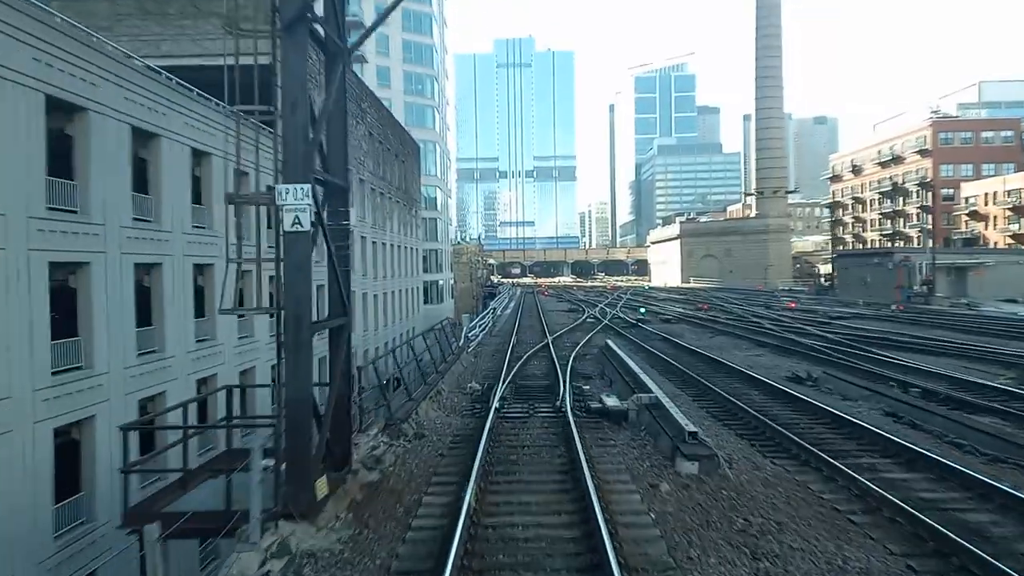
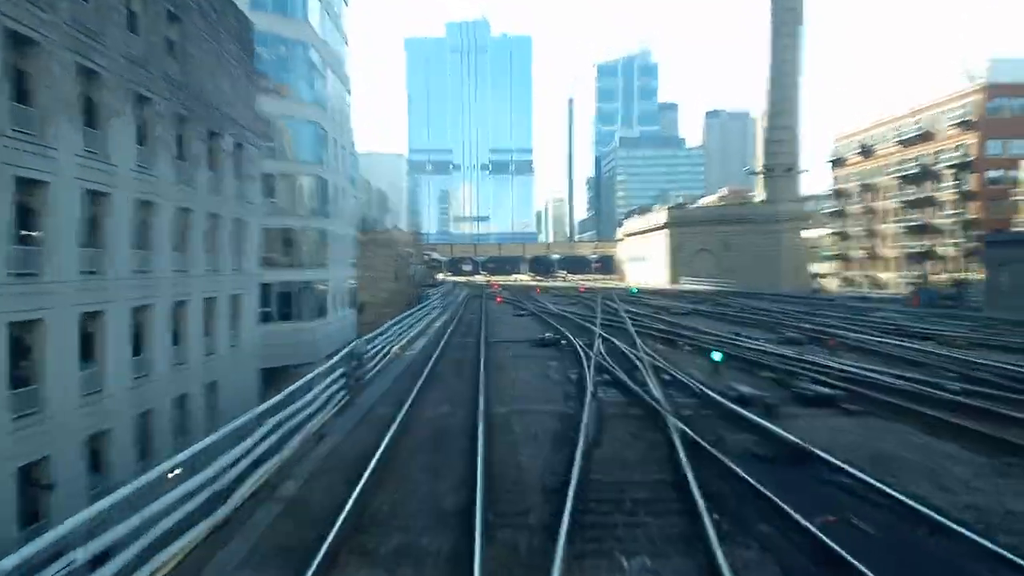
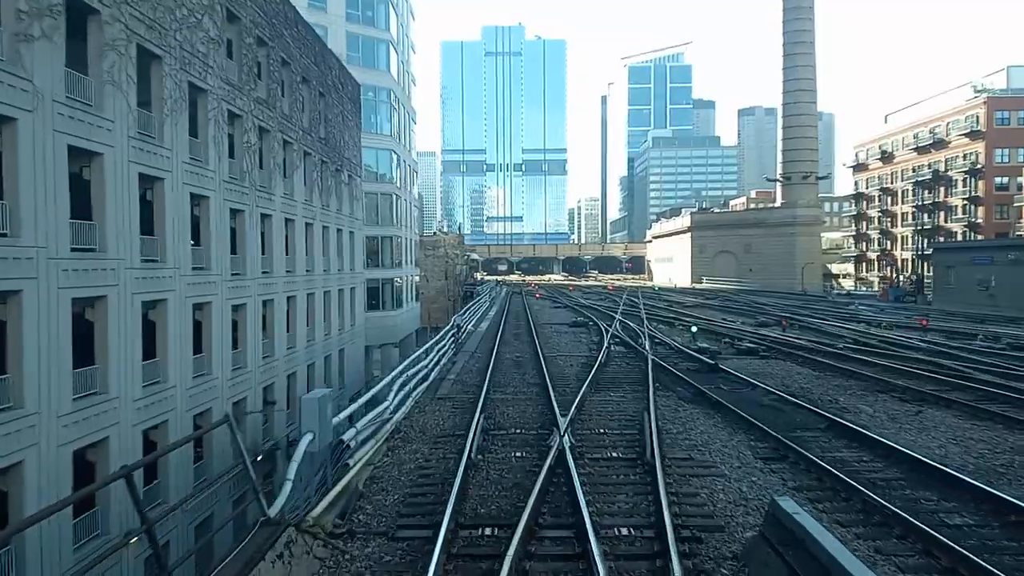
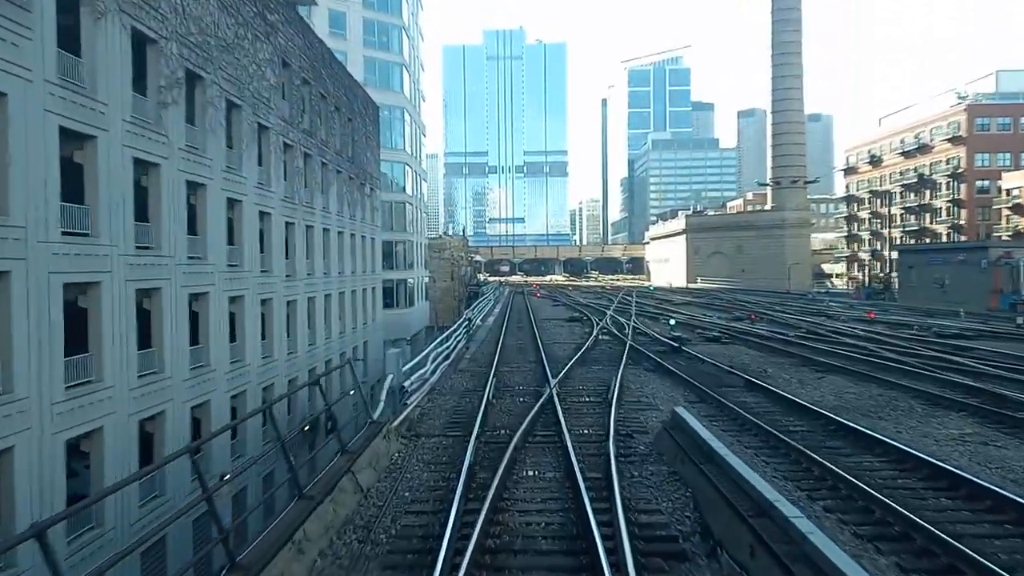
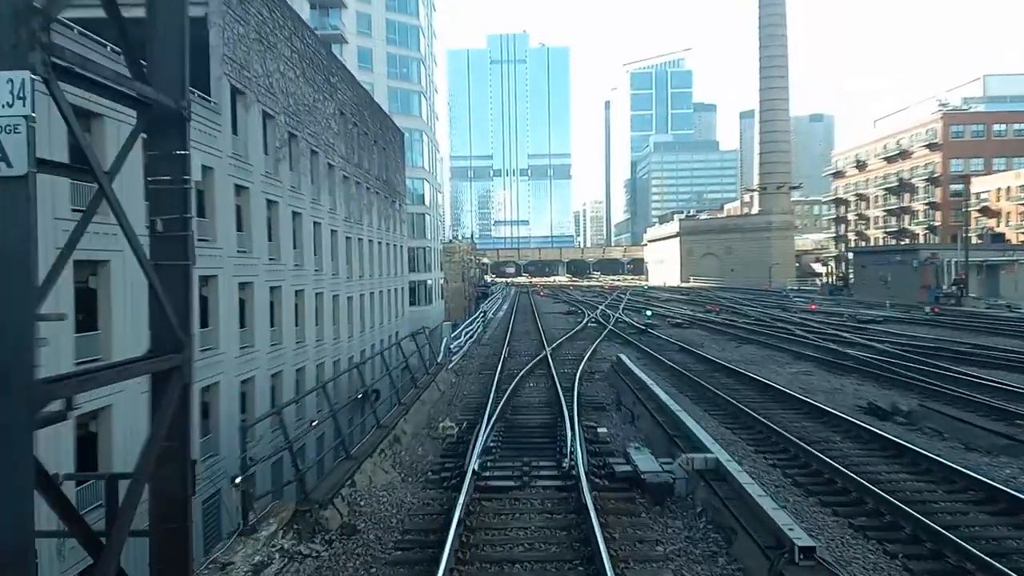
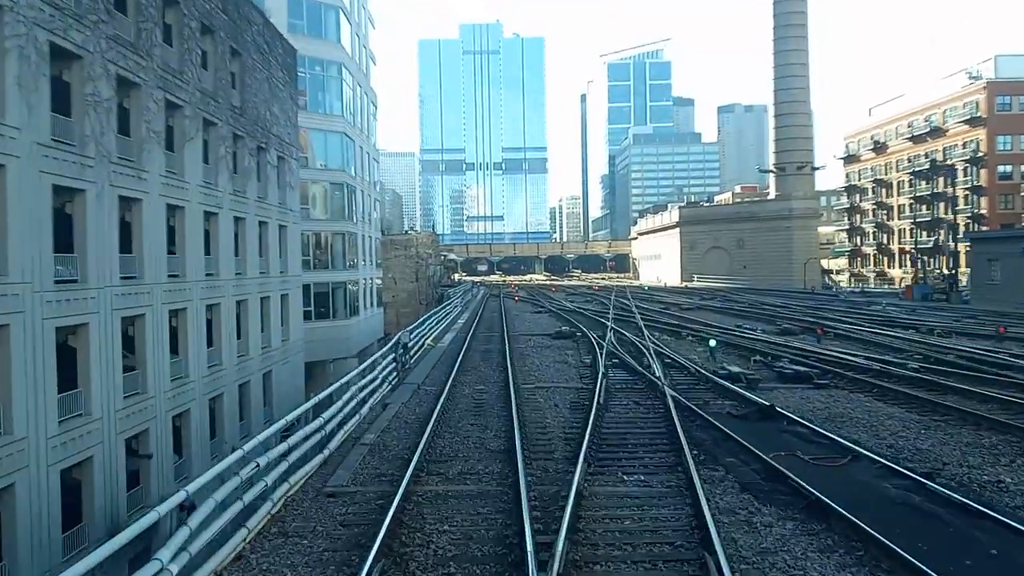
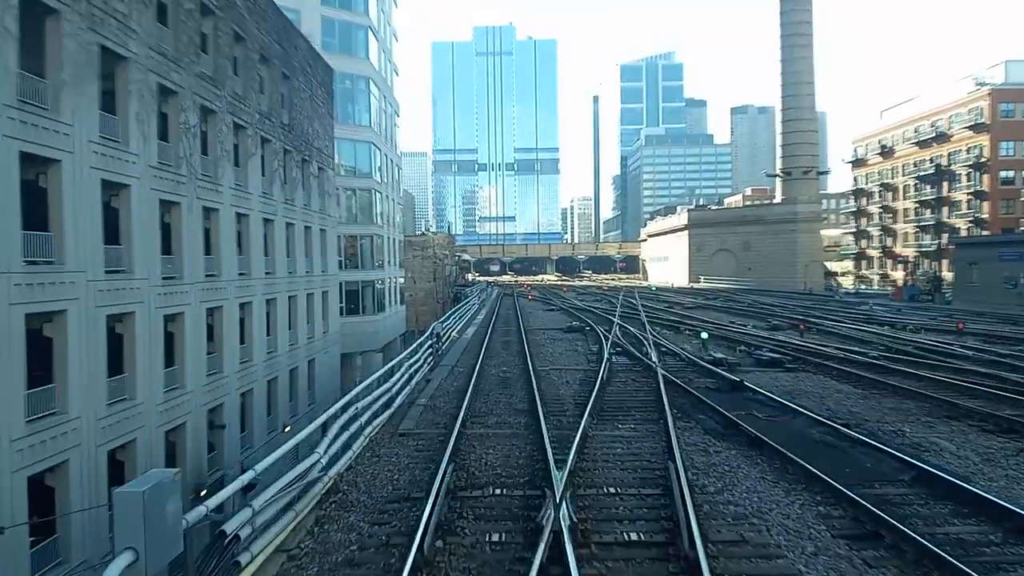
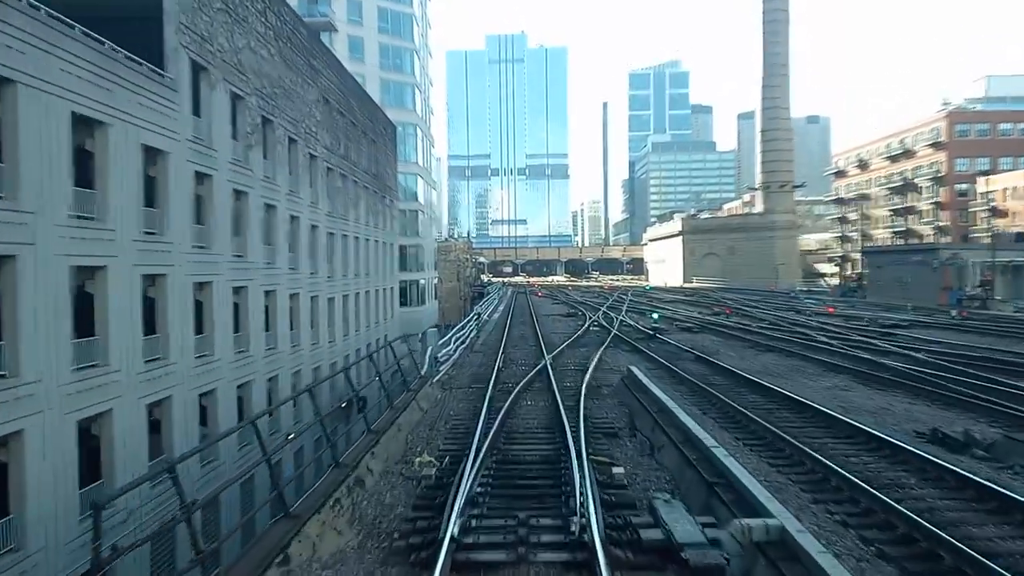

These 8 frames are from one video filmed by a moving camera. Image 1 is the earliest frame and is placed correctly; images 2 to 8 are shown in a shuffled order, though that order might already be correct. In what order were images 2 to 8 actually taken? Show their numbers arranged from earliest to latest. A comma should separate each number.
5, 8, 4, 3, 7, 6, 2
